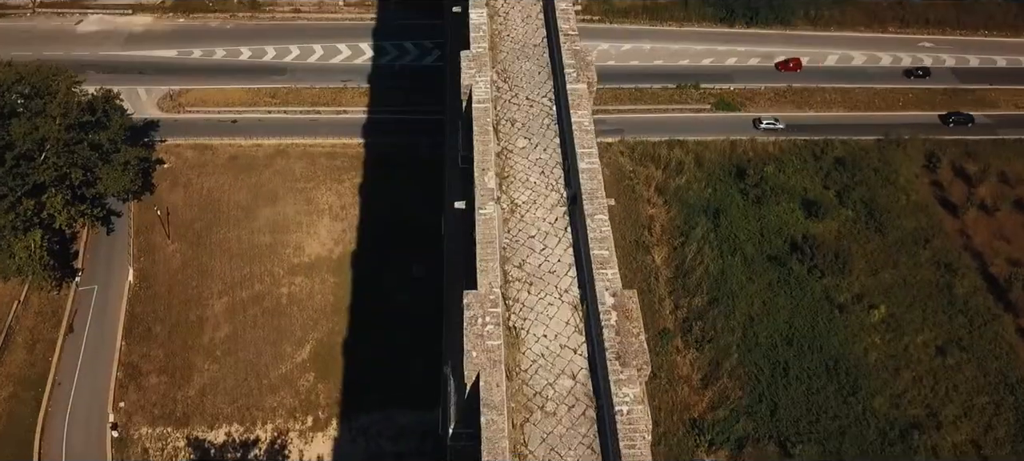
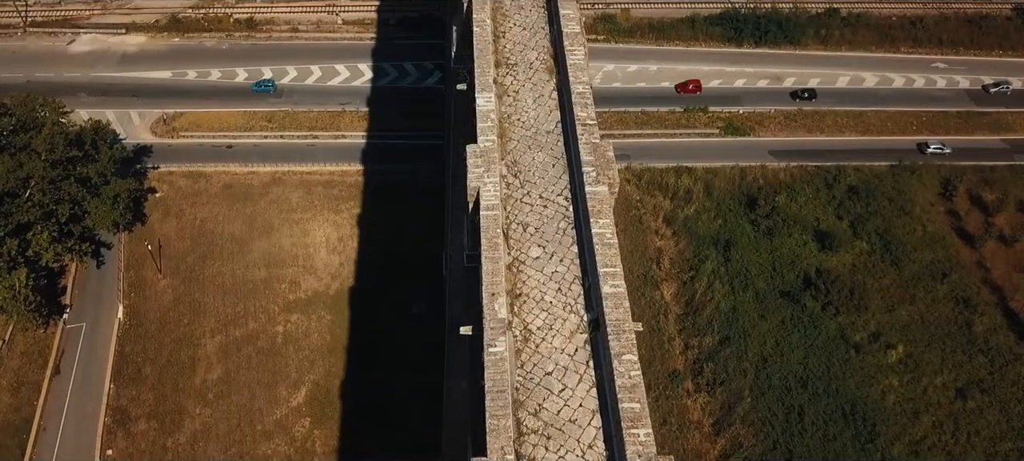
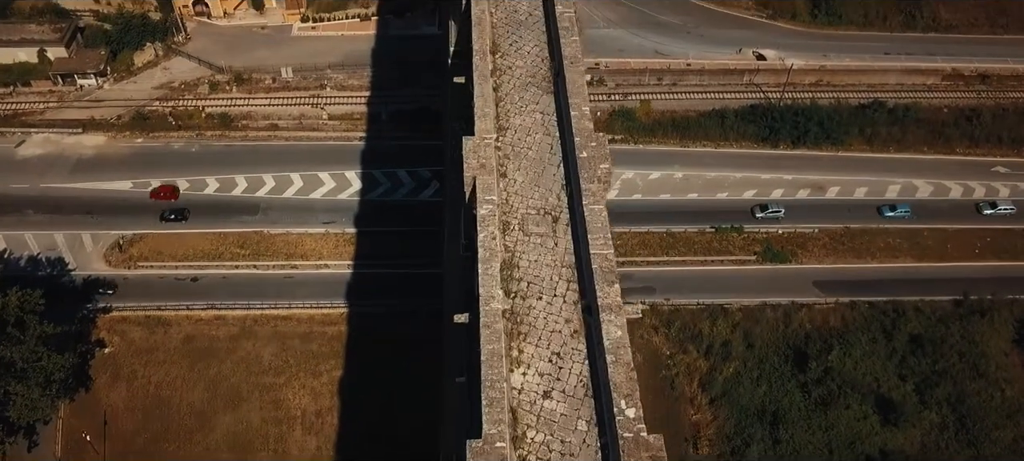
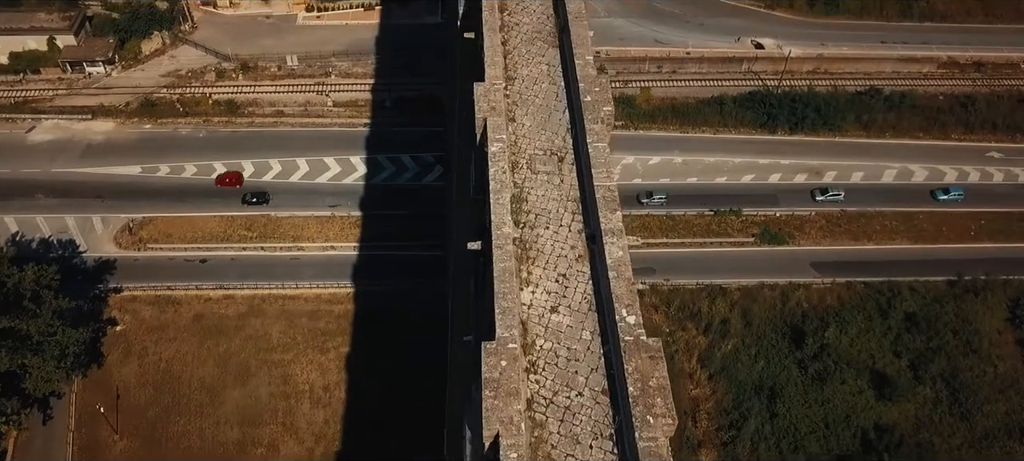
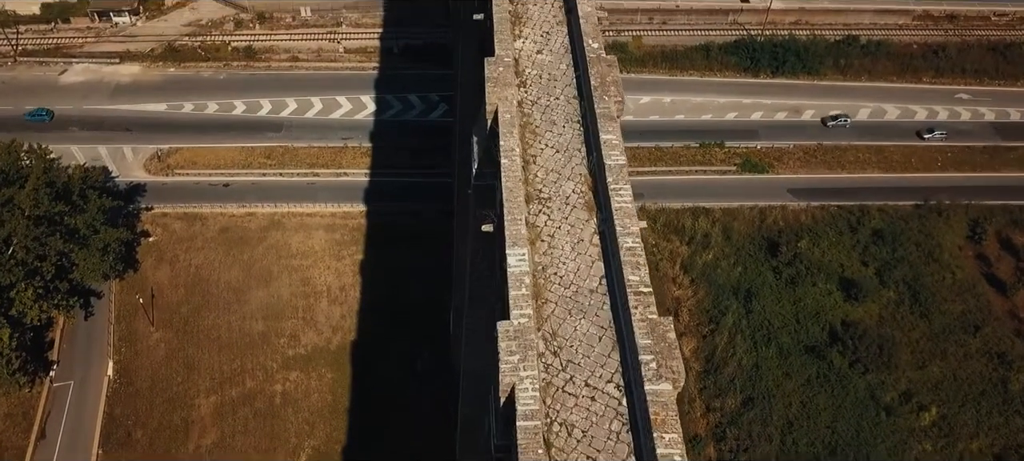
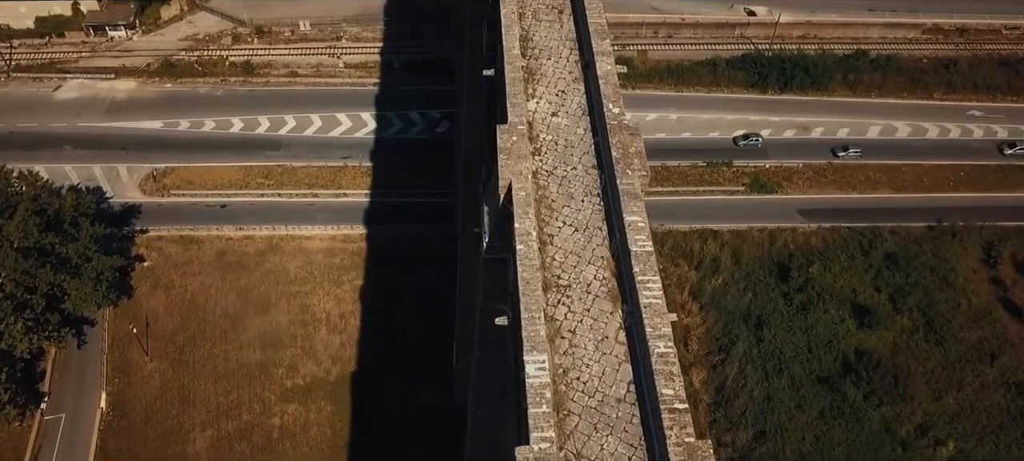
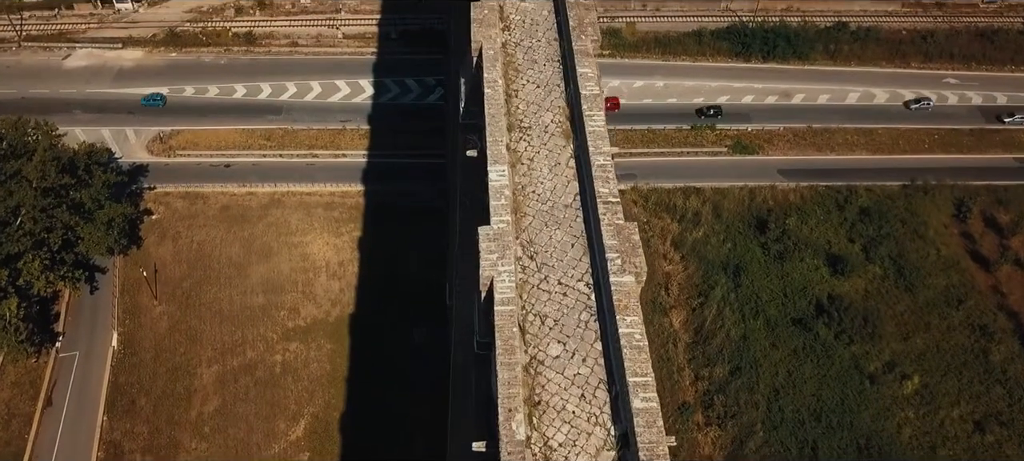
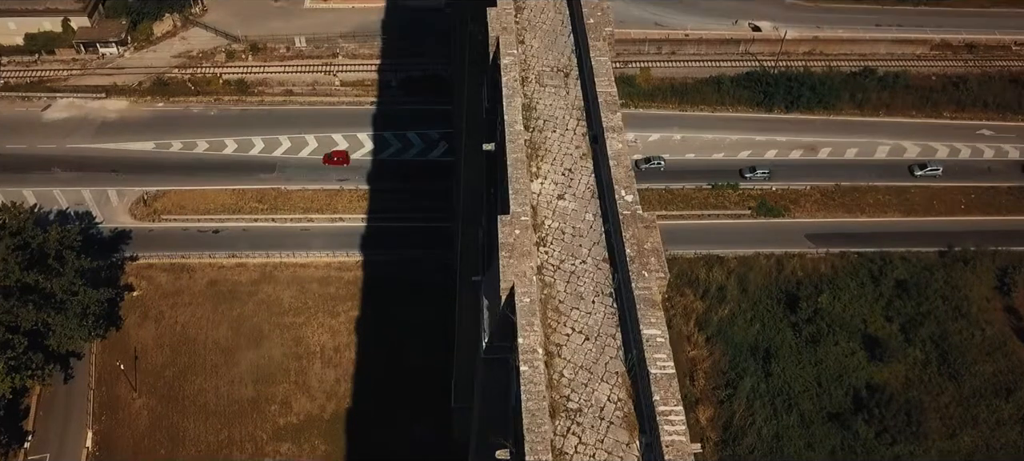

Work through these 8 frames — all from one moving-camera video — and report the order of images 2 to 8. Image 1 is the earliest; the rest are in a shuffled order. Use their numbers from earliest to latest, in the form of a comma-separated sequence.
2, 7, 5, 6, 8, 4, 3
